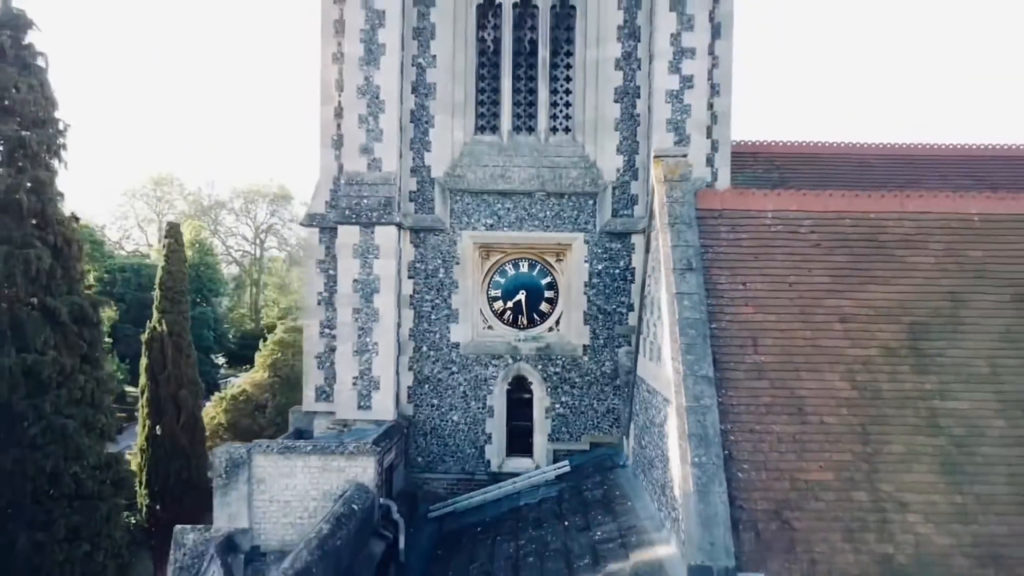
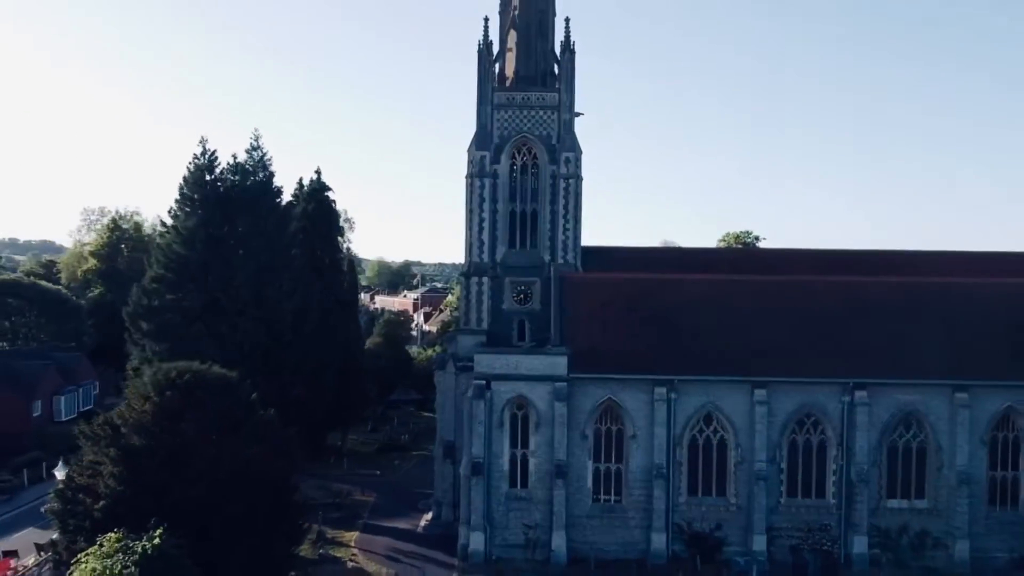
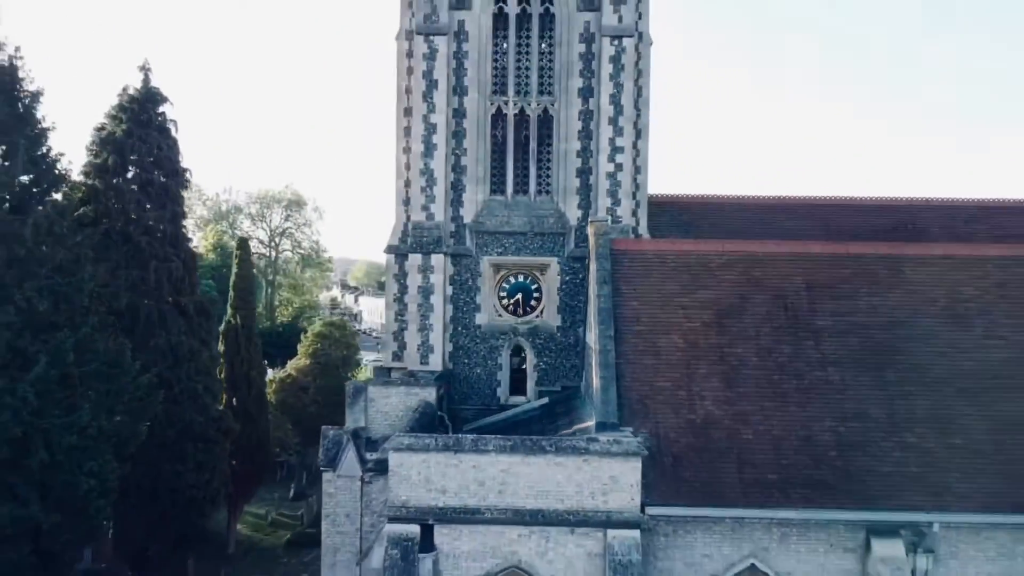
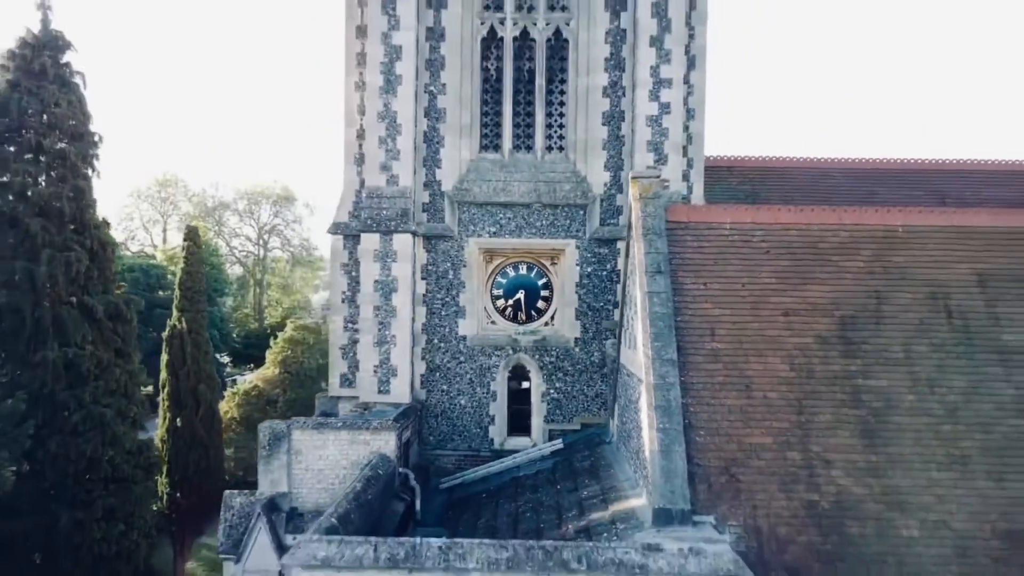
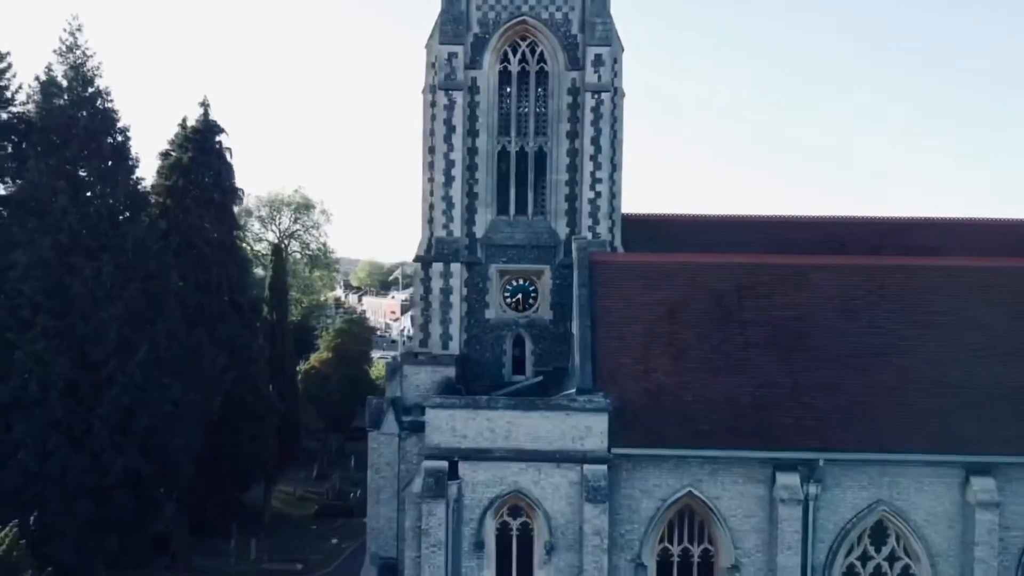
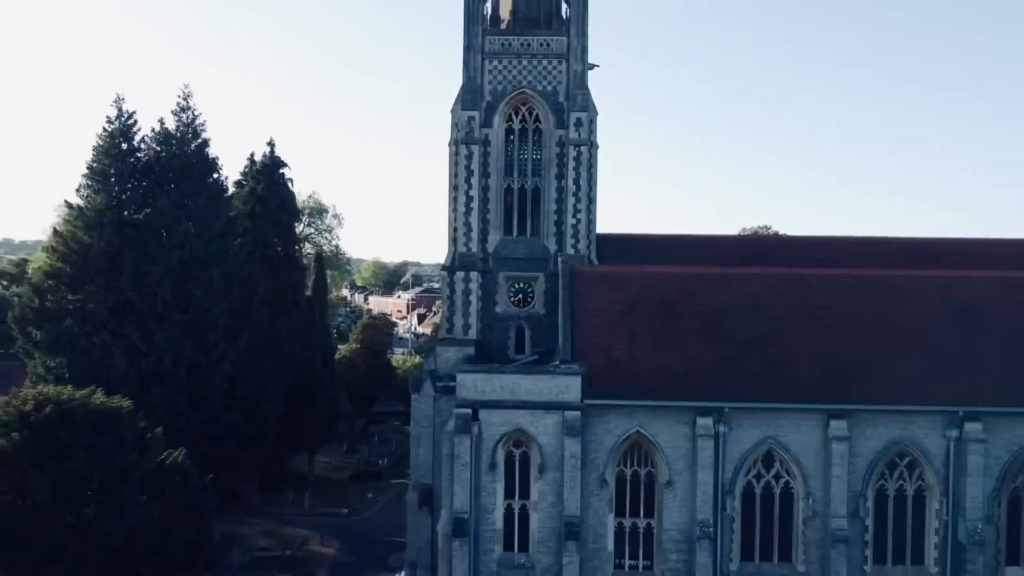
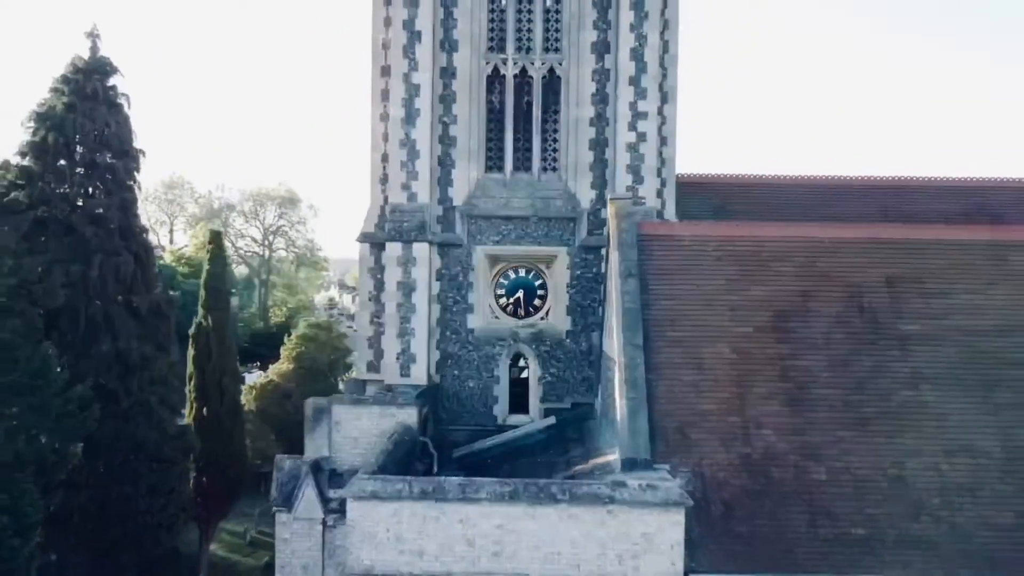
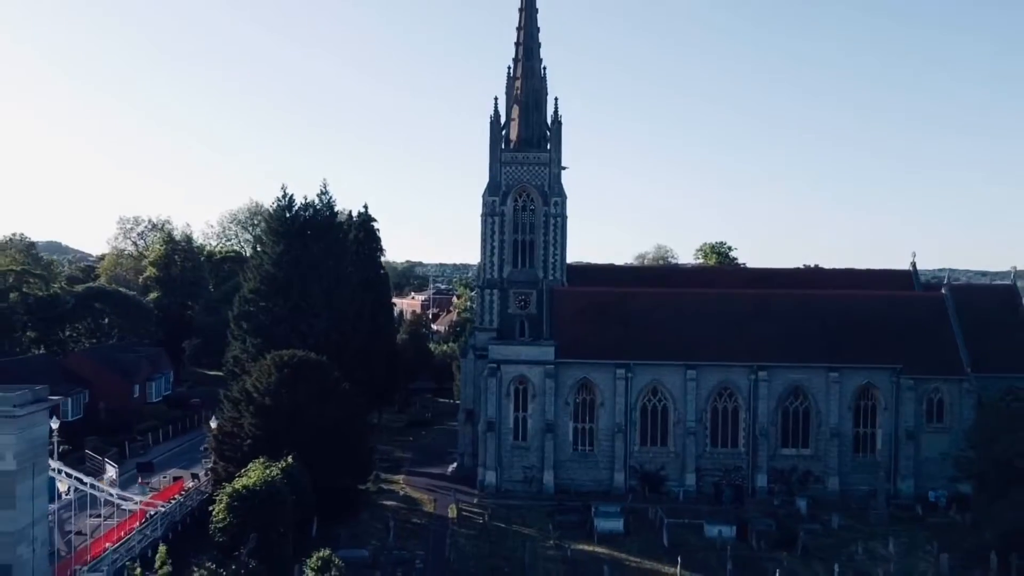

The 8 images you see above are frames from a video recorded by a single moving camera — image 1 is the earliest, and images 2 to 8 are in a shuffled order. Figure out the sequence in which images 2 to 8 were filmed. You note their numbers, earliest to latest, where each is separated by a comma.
4, 7, 3, 5, 6, 2, 8
